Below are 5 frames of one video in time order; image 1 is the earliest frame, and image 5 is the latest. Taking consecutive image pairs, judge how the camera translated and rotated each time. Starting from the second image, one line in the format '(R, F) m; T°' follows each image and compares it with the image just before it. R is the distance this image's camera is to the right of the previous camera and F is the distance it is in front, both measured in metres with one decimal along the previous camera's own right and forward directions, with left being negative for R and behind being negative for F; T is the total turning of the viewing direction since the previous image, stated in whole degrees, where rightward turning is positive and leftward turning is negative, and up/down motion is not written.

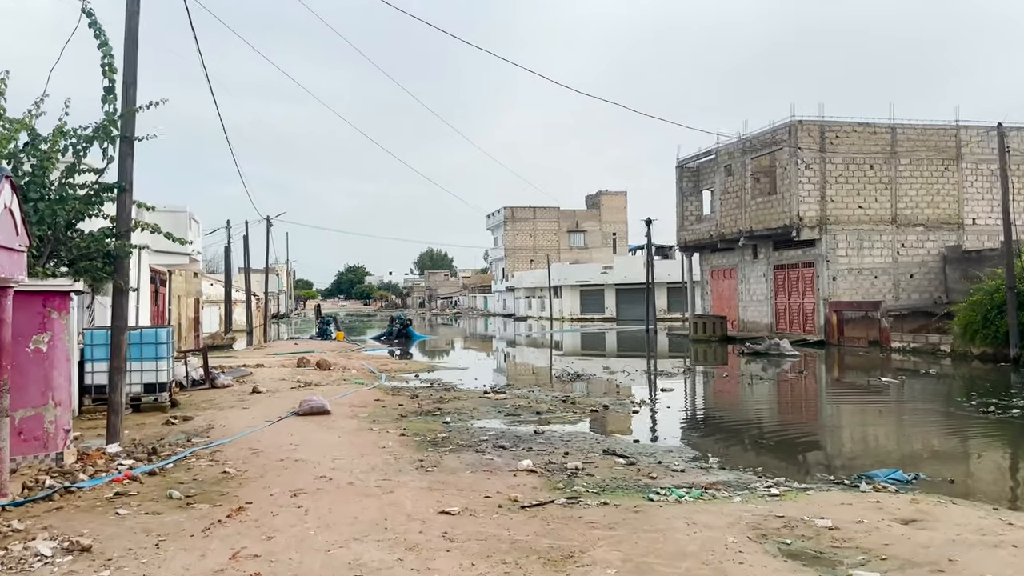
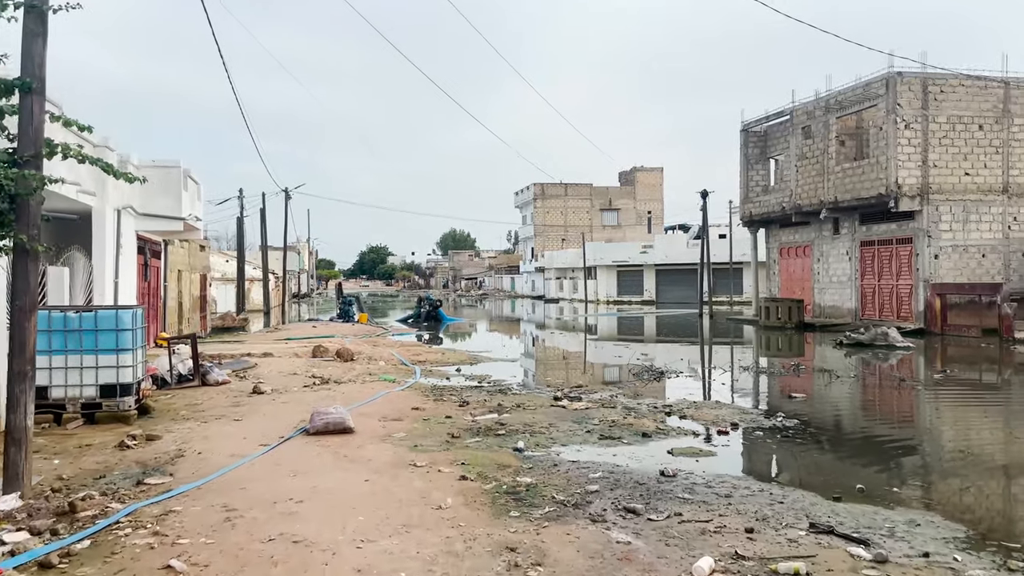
(-0.8, +3.2) m; -2°
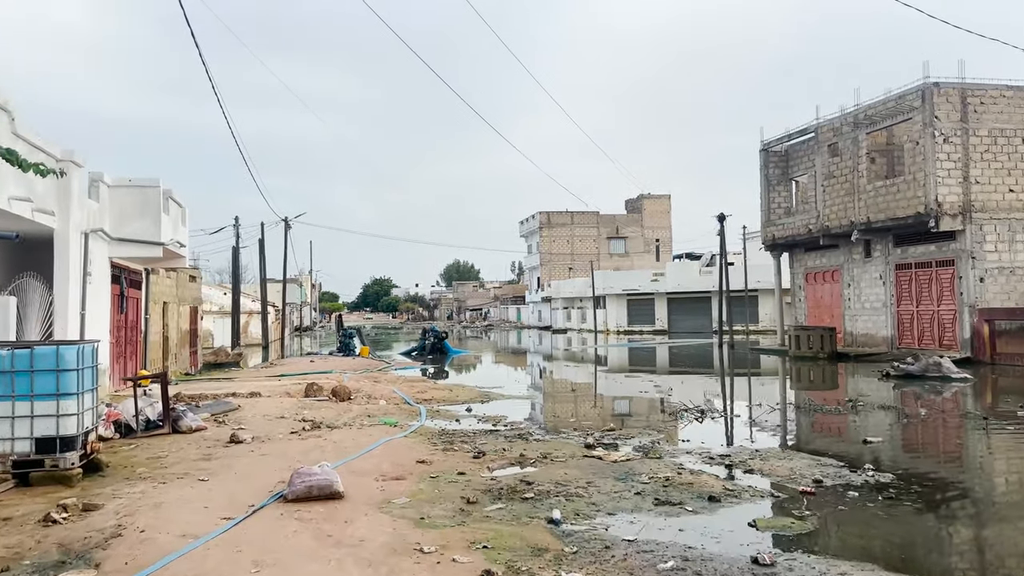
(-0.2, +1.5) m; 0°
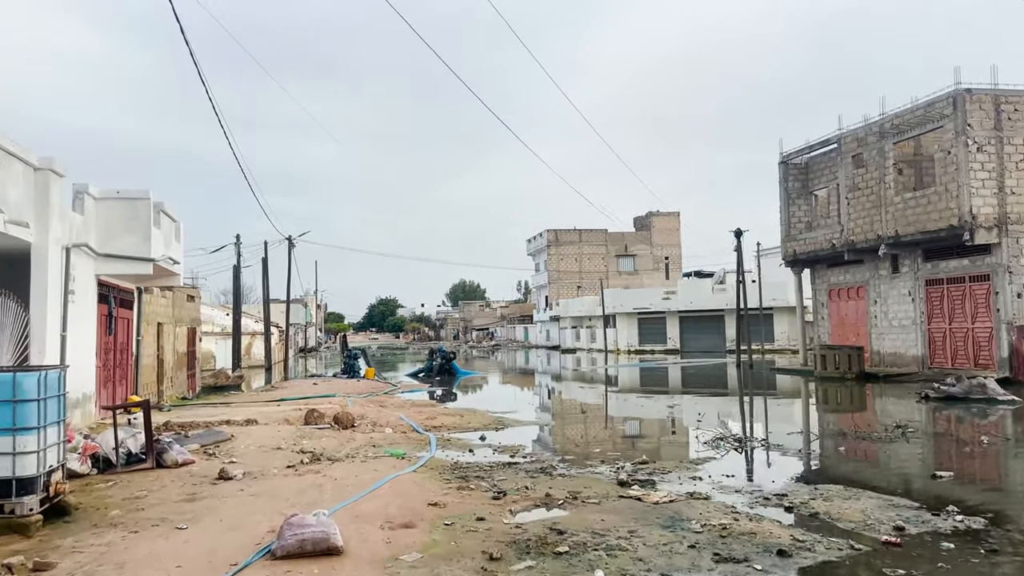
(-0.2, +0.9) m; 0°
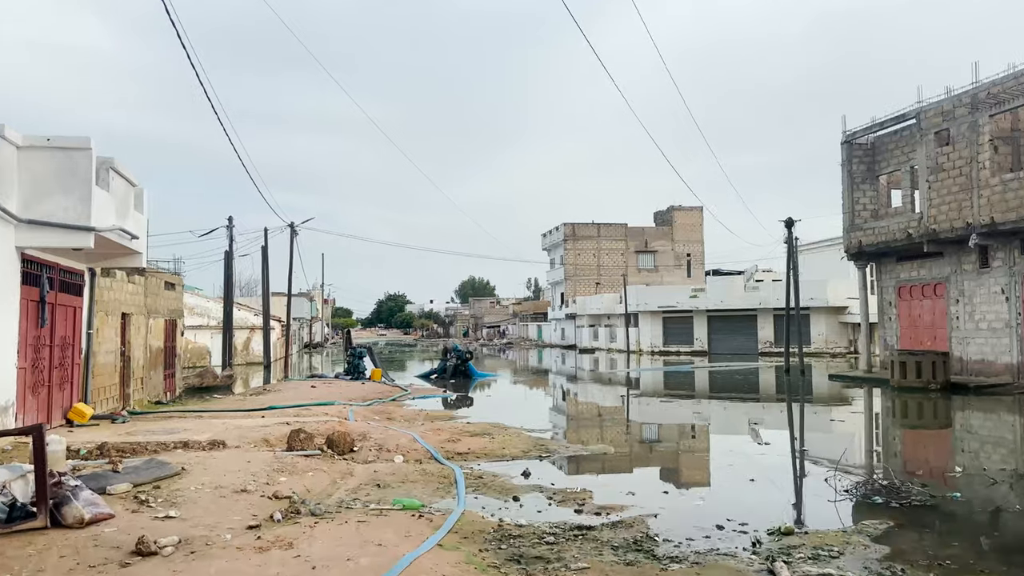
(-0.5, +2.9) m; -1°
